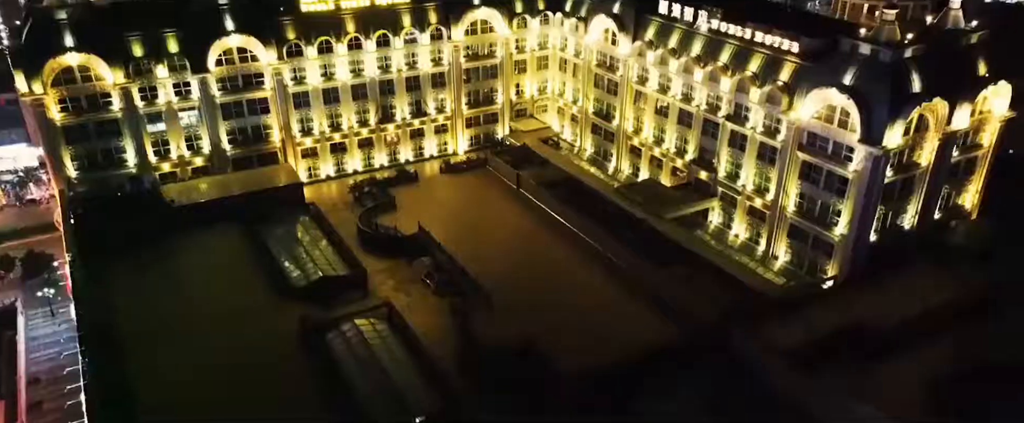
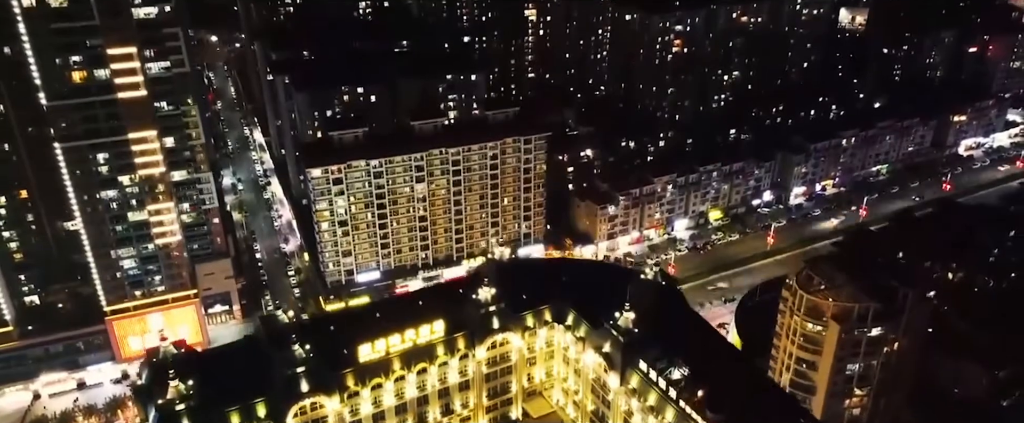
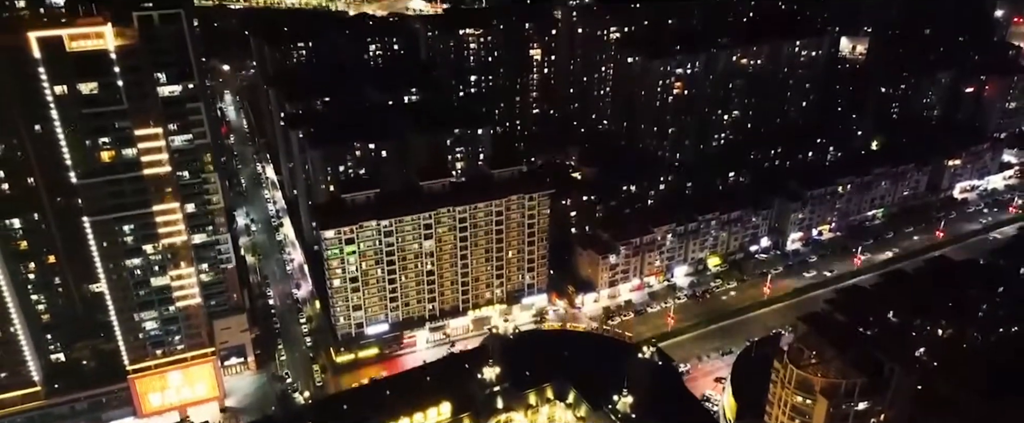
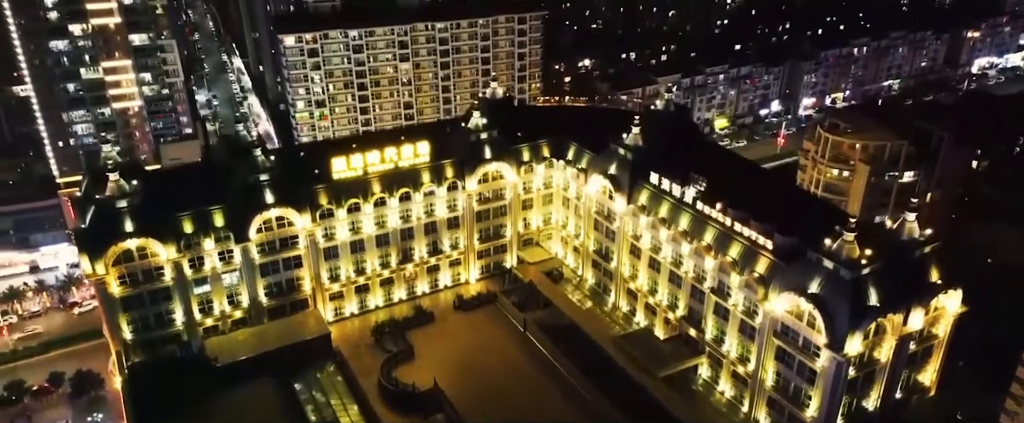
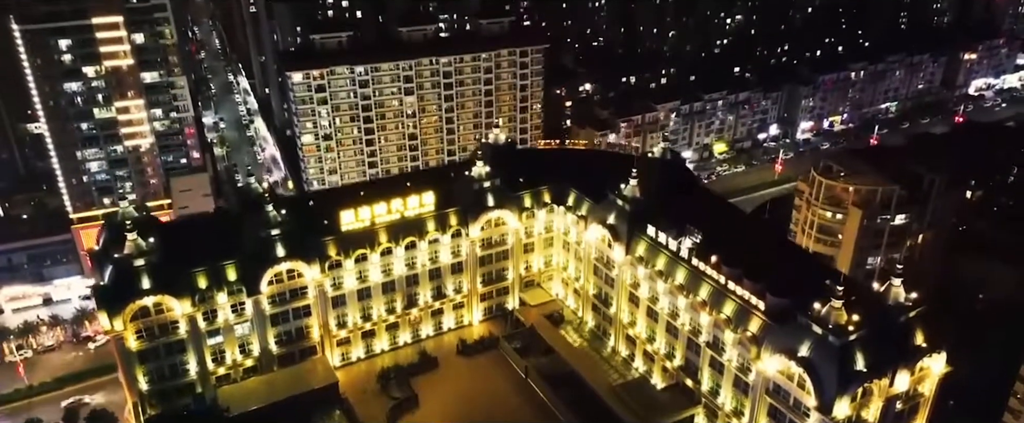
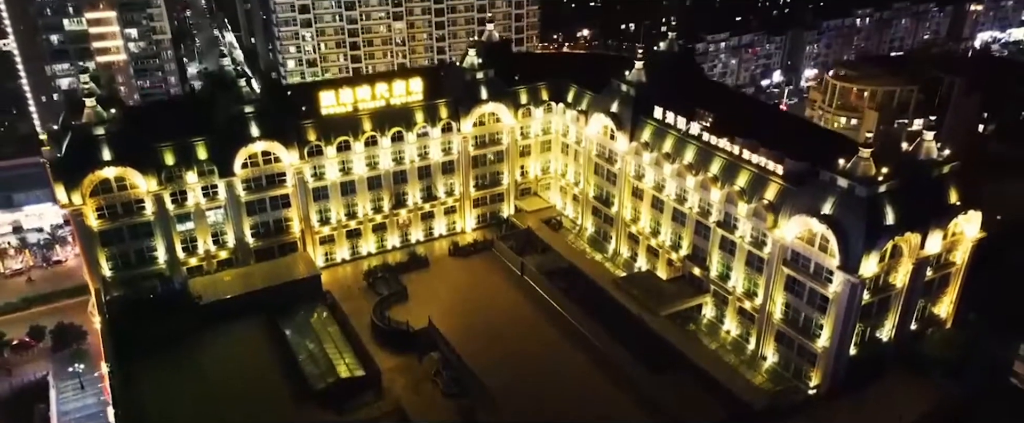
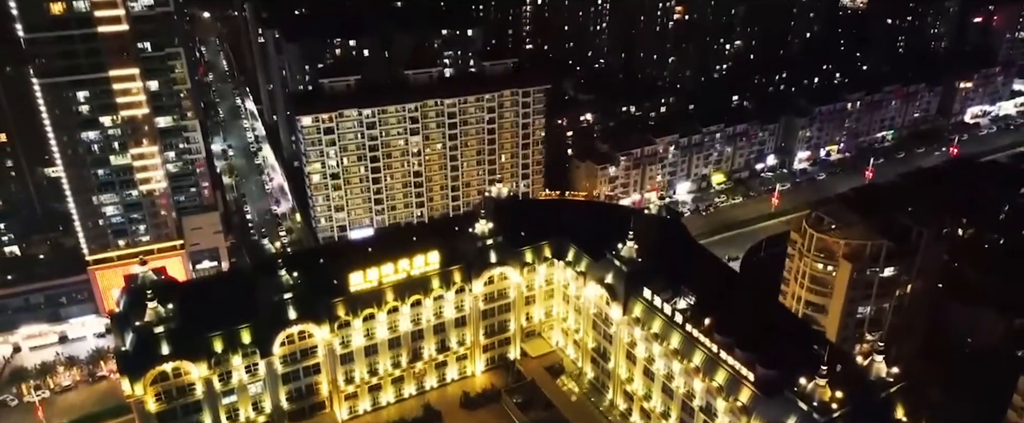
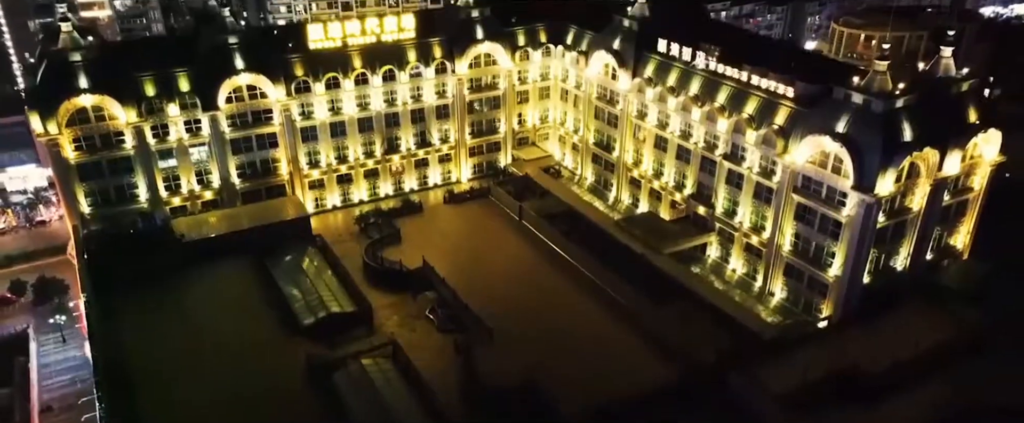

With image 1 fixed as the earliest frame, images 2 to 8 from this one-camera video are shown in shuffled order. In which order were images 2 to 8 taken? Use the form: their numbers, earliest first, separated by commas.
8, 6, 4, 5, 7, 2, 3
